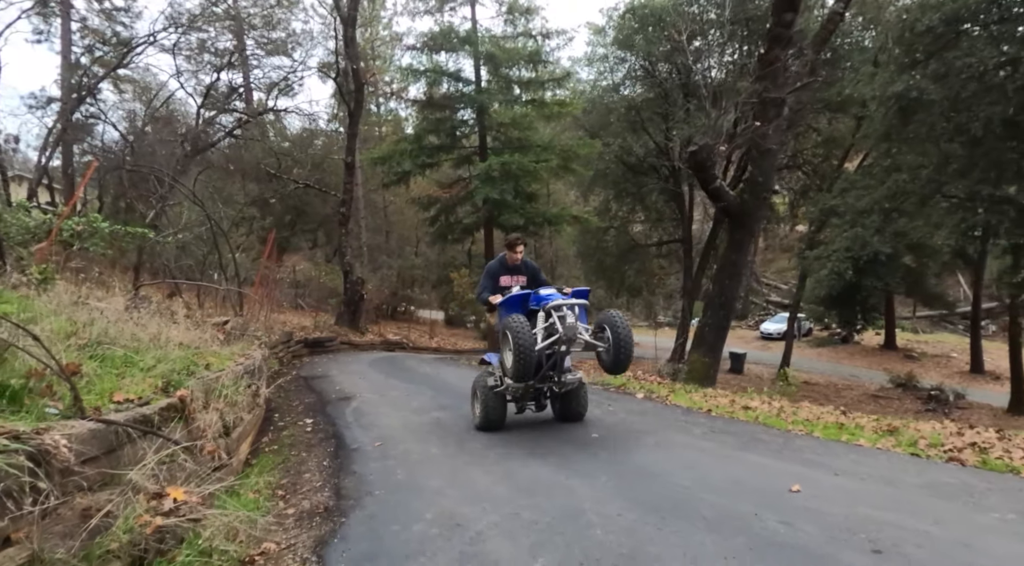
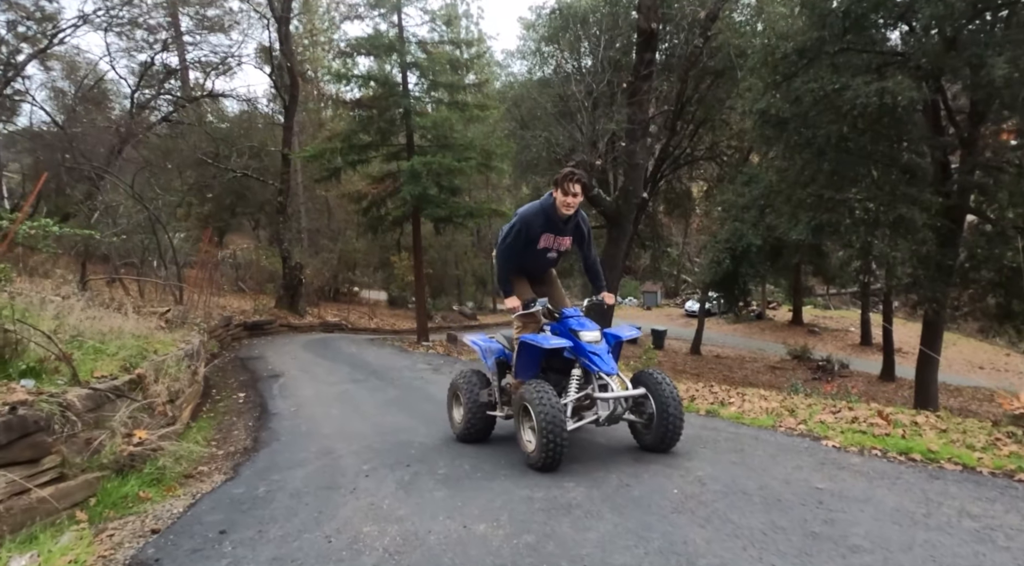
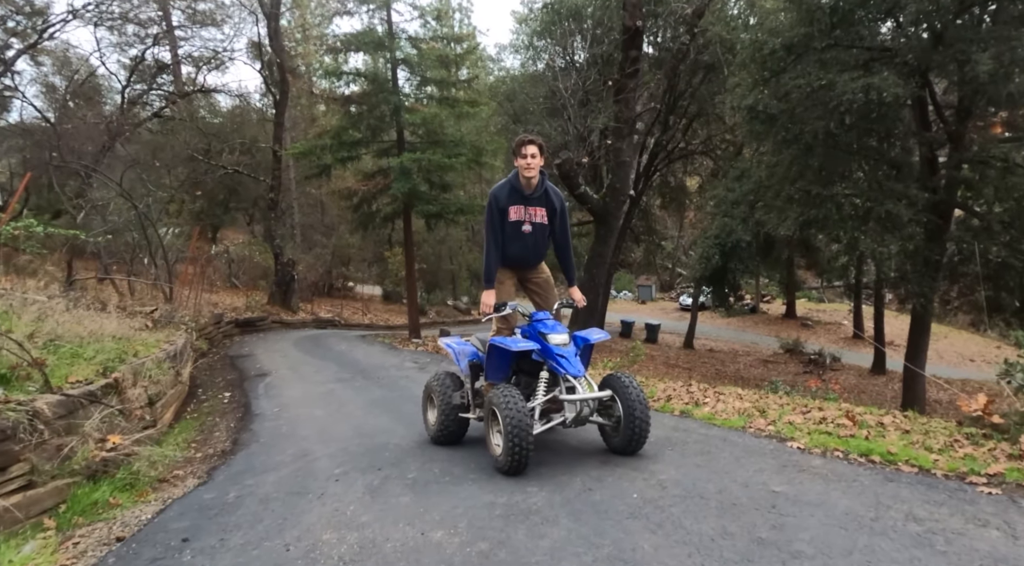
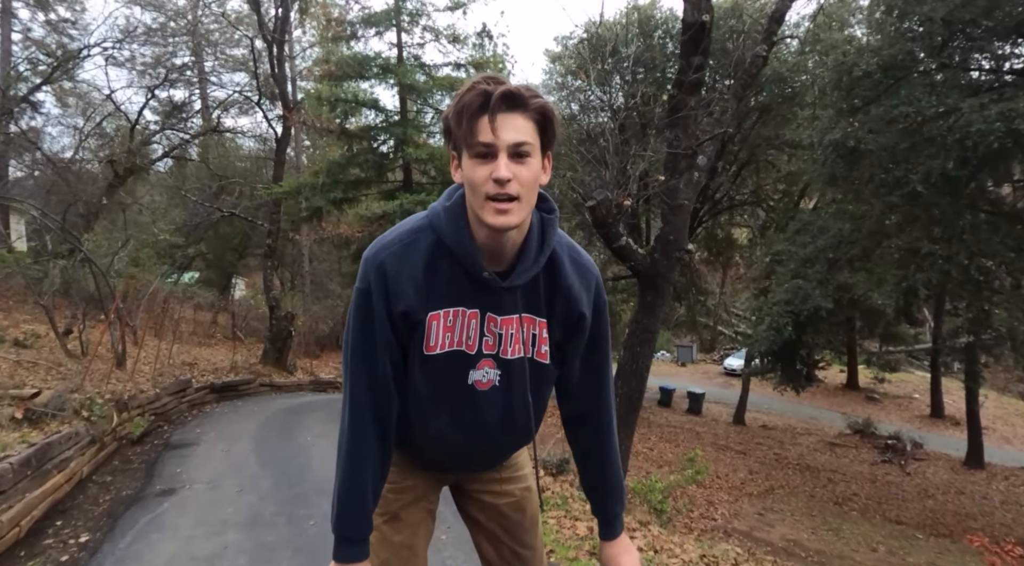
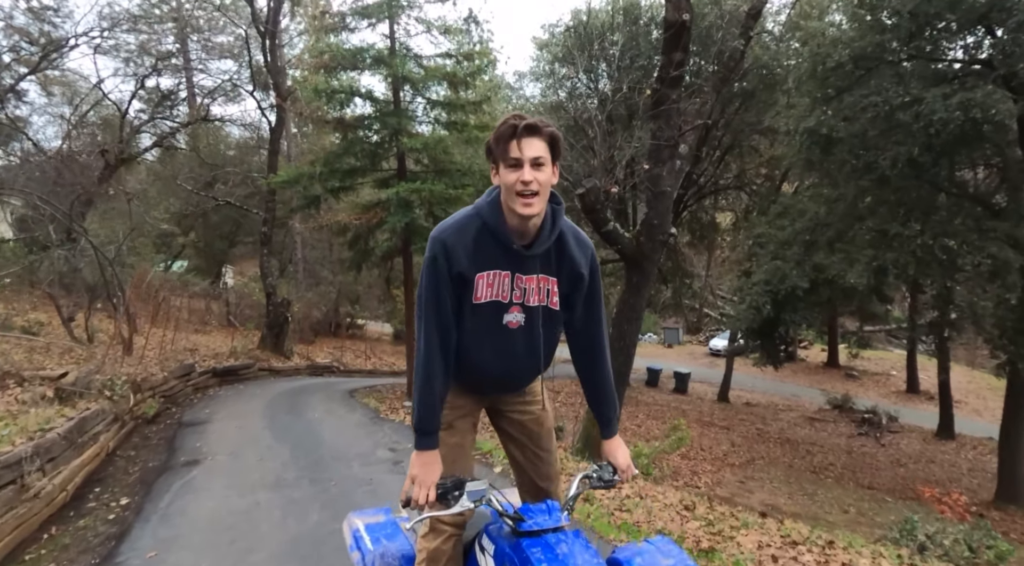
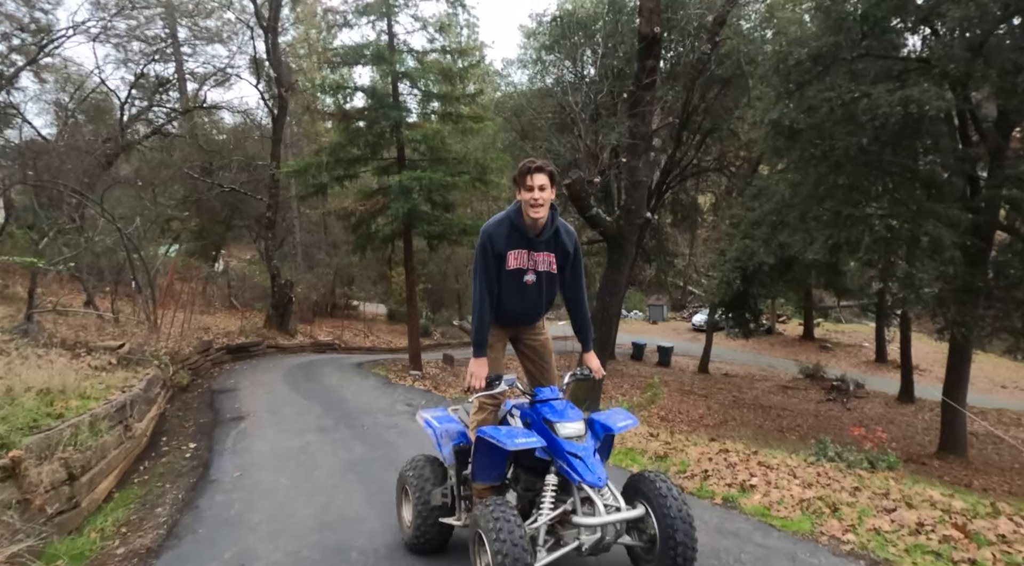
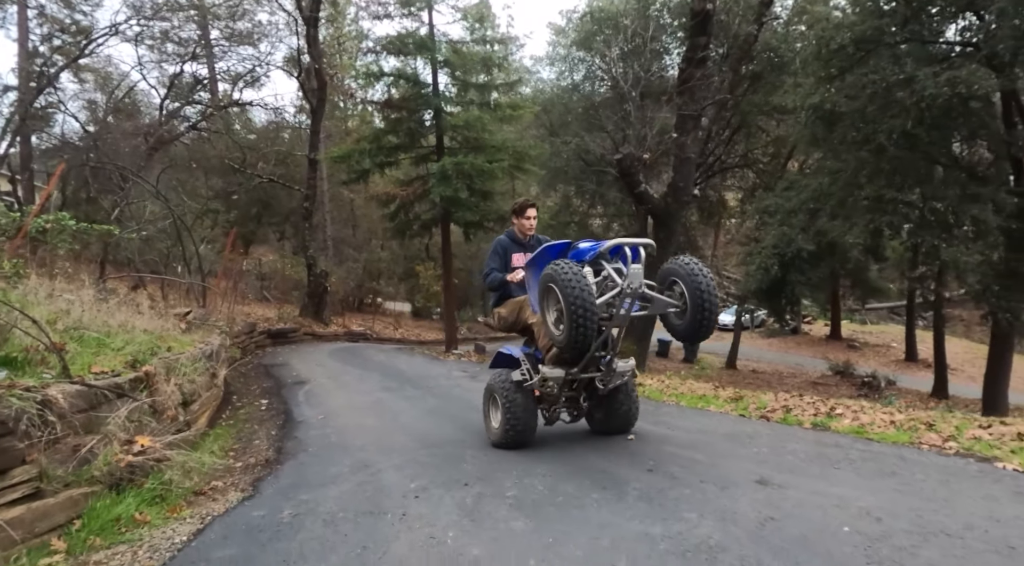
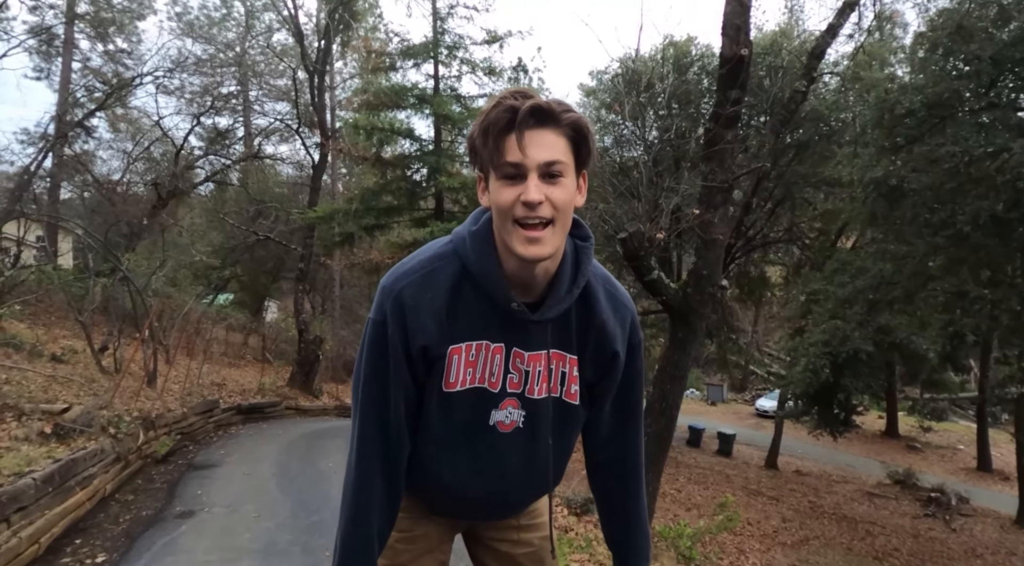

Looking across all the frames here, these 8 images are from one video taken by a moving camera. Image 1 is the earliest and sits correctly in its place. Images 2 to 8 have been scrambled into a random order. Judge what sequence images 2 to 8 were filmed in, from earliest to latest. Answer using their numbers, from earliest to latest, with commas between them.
7, 2, 3, 6, 5, 4, 8
